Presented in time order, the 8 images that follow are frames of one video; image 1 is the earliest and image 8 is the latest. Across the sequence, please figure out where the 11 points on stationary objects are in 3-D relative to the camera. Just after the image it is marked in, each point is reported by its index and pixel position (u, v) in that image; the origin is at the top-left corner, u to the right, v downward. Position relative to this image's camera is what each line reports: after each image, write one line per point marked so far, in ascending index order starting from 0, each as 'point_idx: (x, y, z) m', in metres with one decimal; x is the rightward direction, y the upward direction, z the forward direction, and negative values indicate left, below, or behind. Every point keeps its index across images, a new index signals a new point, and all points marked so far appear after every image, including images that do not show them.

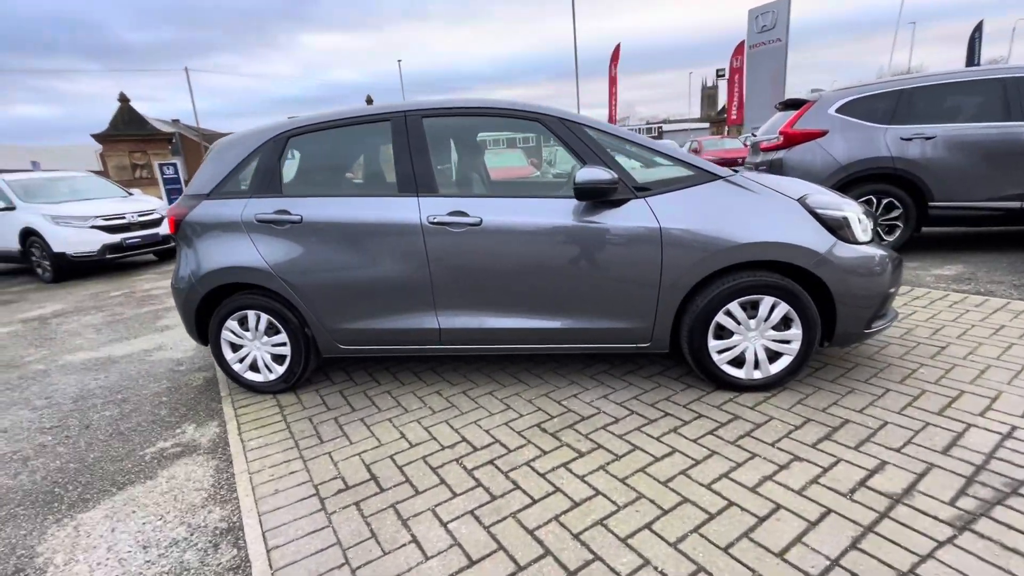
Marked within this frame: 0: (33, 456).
0: (-3.0, -1.0, +2.9) m
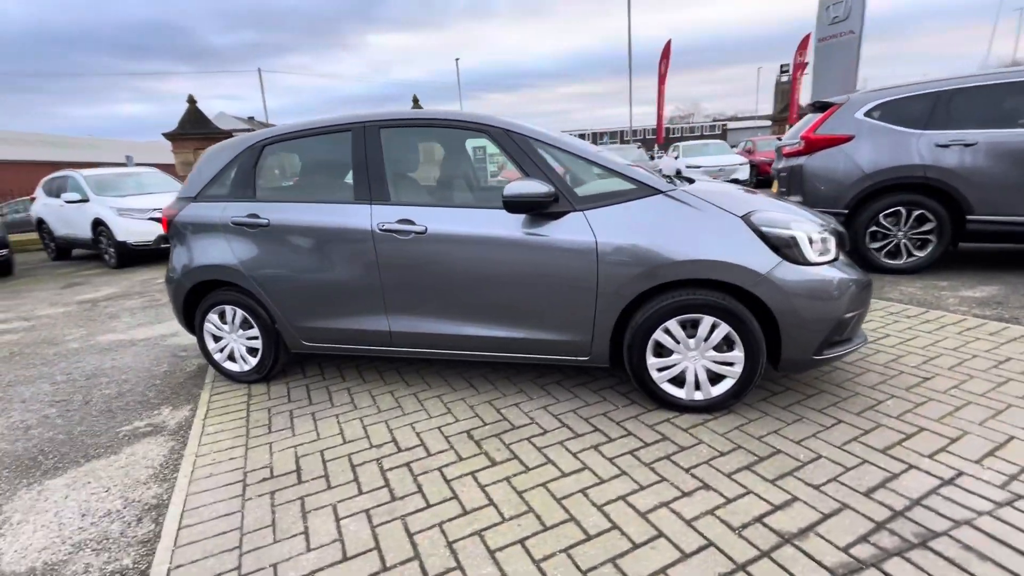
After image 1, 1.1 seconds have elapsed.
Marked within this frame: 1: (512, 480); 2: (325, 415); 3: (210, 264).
0: (-3.4, -1.0, +3.4) m
1: (0.0, -1.0, +2.4) m
2: (-1.3, -0.9, +3.3) m
3: (-2.3, +0.2, +3.6) m
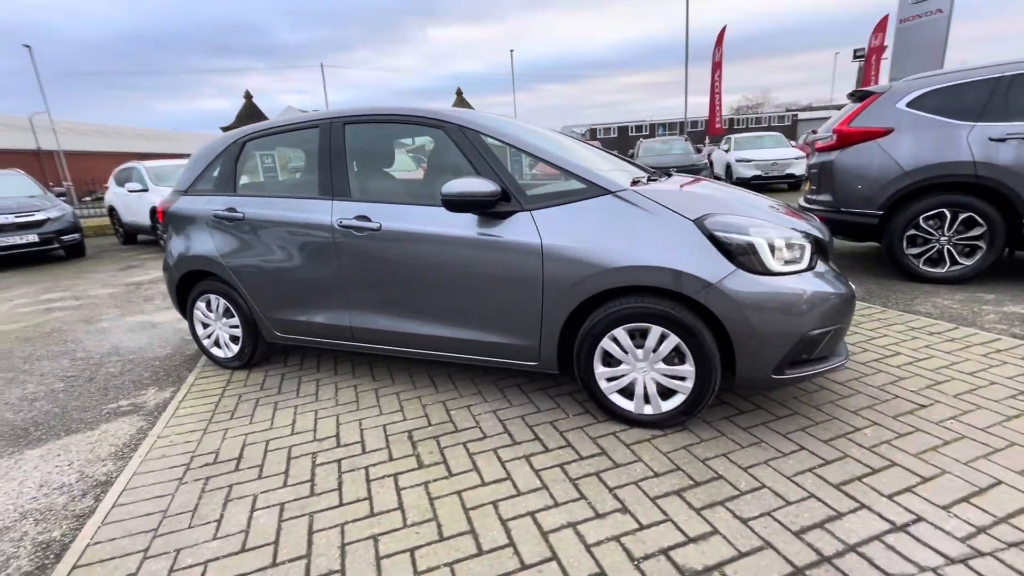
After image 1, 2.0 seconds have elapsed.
0: (-3.7, -0.9, +3.7) m
1: (-0.4, -1.0, +2.4) m
2: (-1.6, -0.8, +3.4) m
3: (-2.5, +0.3, +3.8) m
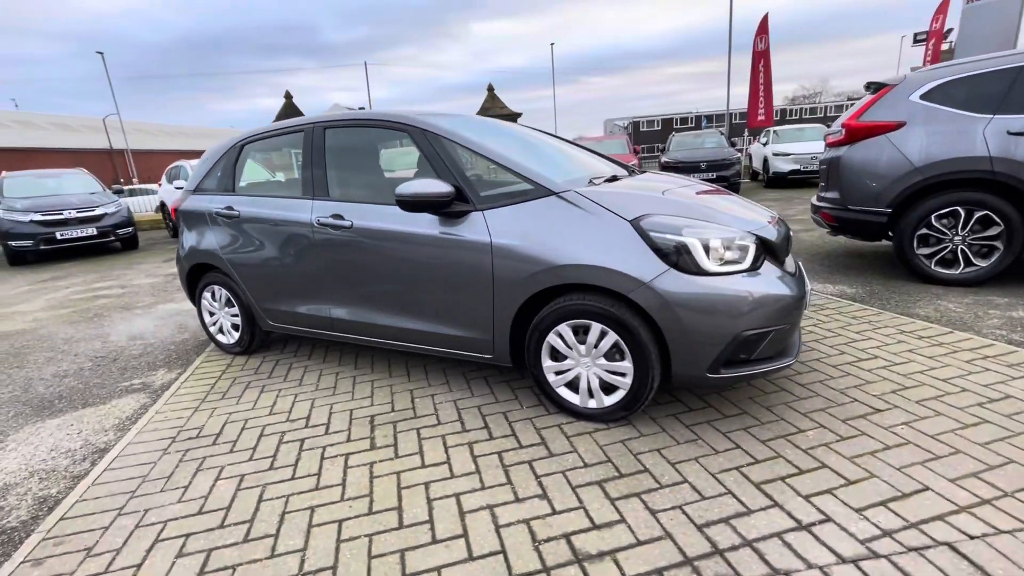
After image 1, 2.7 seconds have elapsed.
0: (-3.9, -0.8, +4.1) m
1: (-0.8, -1.0, +2.6) m
2: (-1.8, -0.8, +3.6) m
3: (-2.7, +0.3, +4.1) m
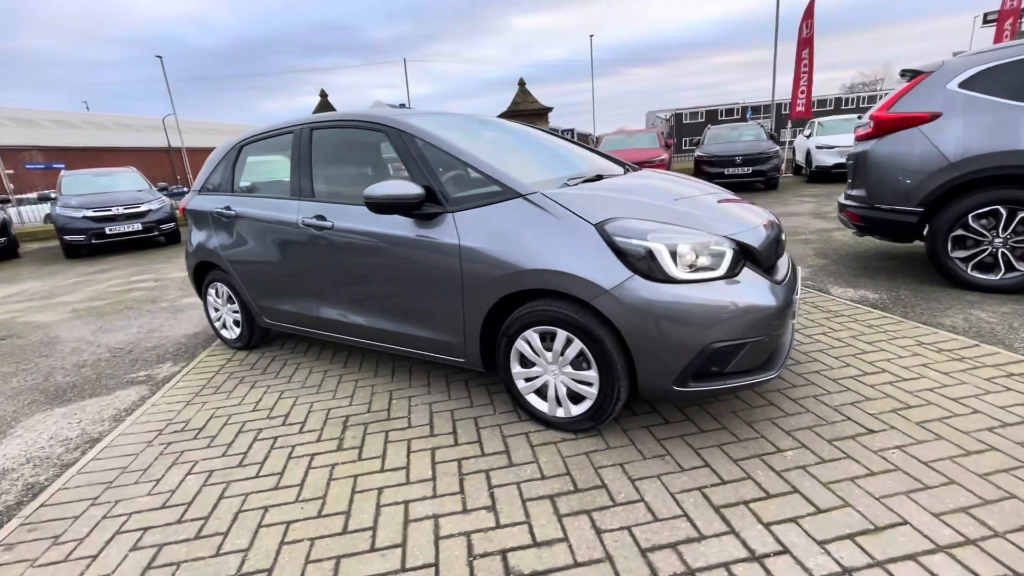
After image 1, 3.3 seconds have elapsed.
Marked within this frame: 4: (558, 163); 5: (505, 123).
0: (-4.0, -0.7, +4.4) m
1: (-1.0, -1.0, +2.6) m
2: (-2.0, -0.8, +3.7) m
3: (-2.8, +0.4, +4.3) m
4: (+0.4, +1.0, +3.7) m
5: (-0.1, +1.5, +4.3) m
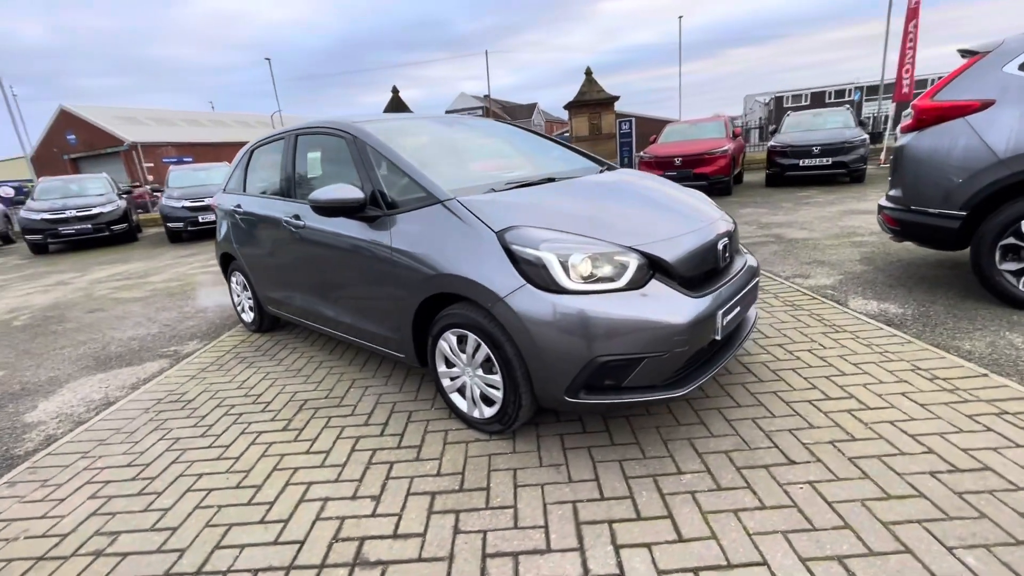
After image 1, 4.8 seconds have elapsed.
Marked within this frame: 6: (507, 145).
0: (-4.1, -0.5, +5.2) m
1: (-1.5, -1.0, +2.9) m
2: (-2.3, -0.7, +4.2) m
3: (-2.9, +0.5, +4.8) m
4: (+0.1, +1.0, +3.7) m
5: (-0.2, +1.5, +4.4) m
6: (0.0, +1.2, +4.0) m
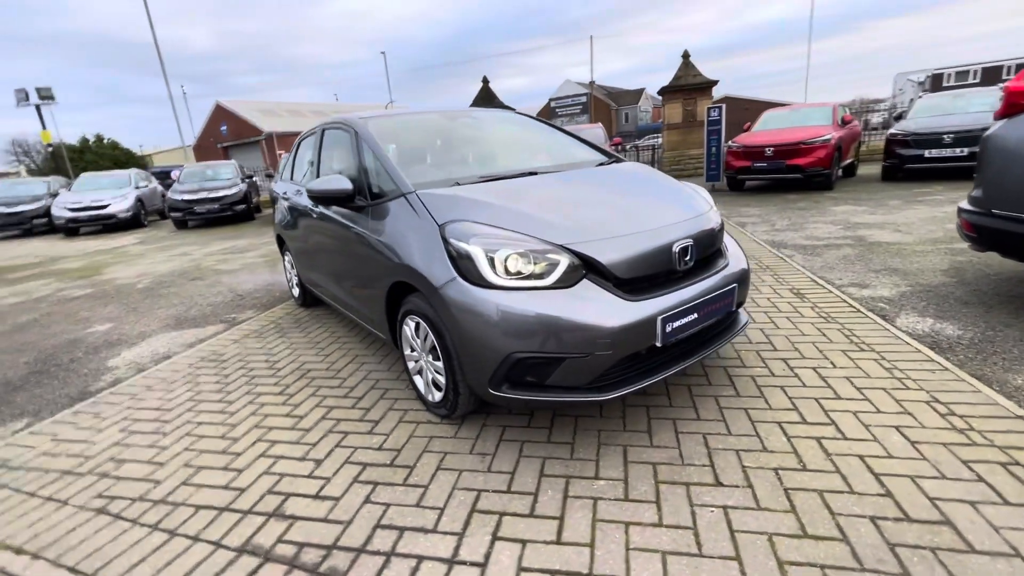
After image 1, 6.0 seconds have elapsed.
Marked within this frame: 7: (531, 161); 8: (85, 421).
0: (-3.8, -0.2, +6.0) m
1: (-1.7, -0.8, +3.3) m
2: (-2.2, -0.5, +4.7) m
3: (-2.7, +0.7, +5.4) m
4: (+0.1, +1.0, +3.7) m
5: (0.0, +1.6, +4.4) m
6: (0.0, +1.3, +4.0) m
7: (+0.1, +1.0, +3.7) m
8: (-3.0, -0.9, +3.3) m
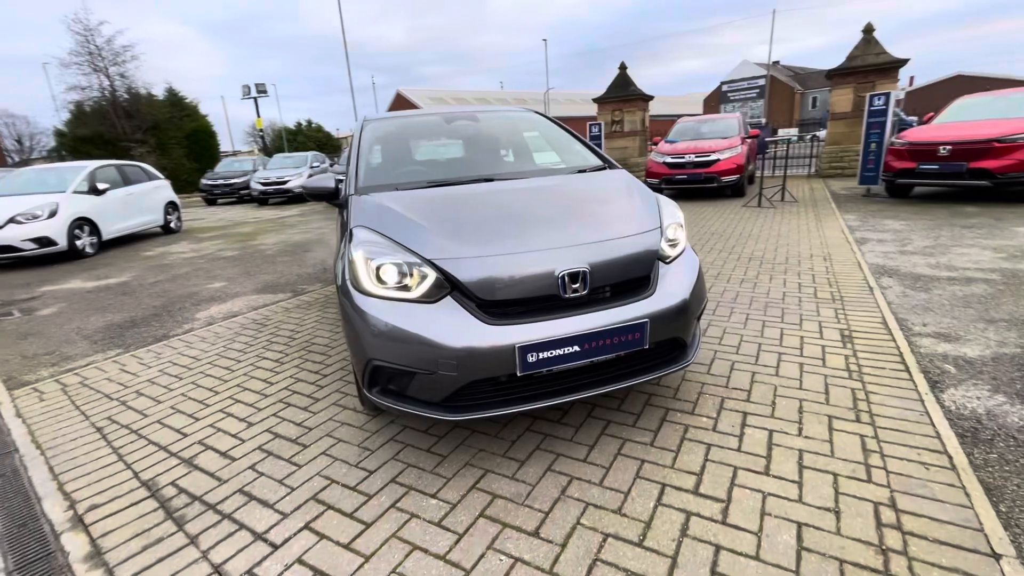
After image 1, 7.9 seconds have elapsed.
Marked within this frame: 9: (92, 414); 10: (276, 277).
0: (-3.2, +0.2, +7.1) m
1: (-2.1, -0.7, +3.9) m
2: (-2.1, -0.2, +5.4) m
3: (-2.2, +1.0, +6.1) m
4: (-0.1, +1.0, +3.7) m
5: (+0.1, +1.6, +4.4) m
6: (0.0, +1.2, +3.9) m
7: (-0.1, +0.9, +3.6) m
8: (-3.3, -0.6, +4.3) m
9: (-2.9, -0.9, +3.3) m
10: (-3.5, +0.2, +7.0) m
